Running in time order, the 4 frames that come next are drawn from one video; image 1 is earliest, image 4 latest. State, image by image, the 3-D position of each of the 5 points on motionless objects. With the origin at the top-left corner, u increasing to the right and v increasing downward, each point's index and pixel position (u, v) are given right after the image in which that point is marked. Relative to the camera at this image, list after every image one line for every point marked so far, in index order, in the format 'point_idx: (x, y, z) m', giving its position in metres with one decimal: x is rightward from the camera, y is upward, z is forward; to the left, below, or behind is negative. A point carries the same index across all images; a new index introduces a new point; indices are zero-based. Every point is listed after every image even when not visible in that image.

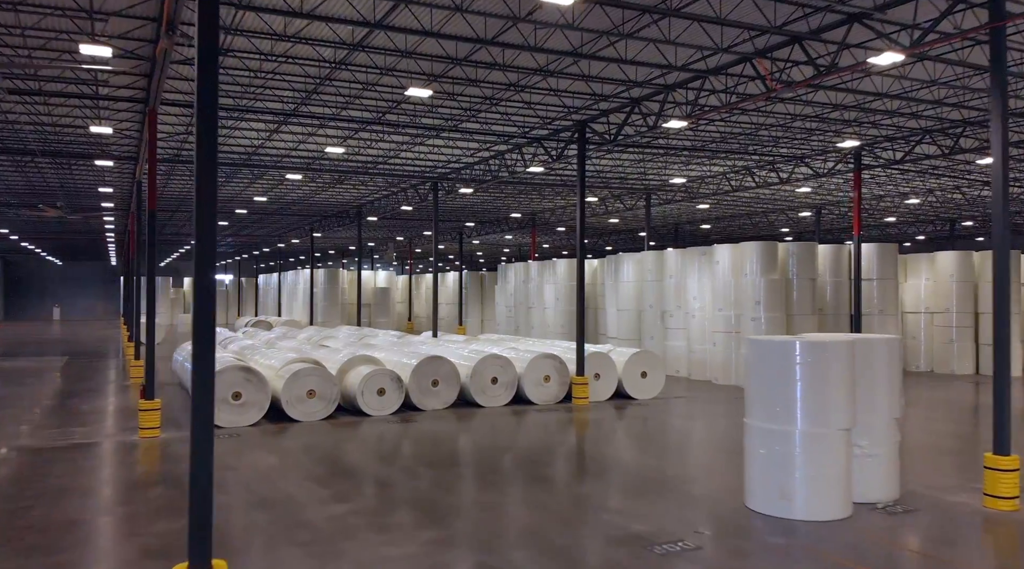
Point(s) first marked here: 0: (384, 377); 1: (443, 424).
0: (-2.6, -1.9, +16.7) m
1: (-1.3, -2.7, +16.0) m
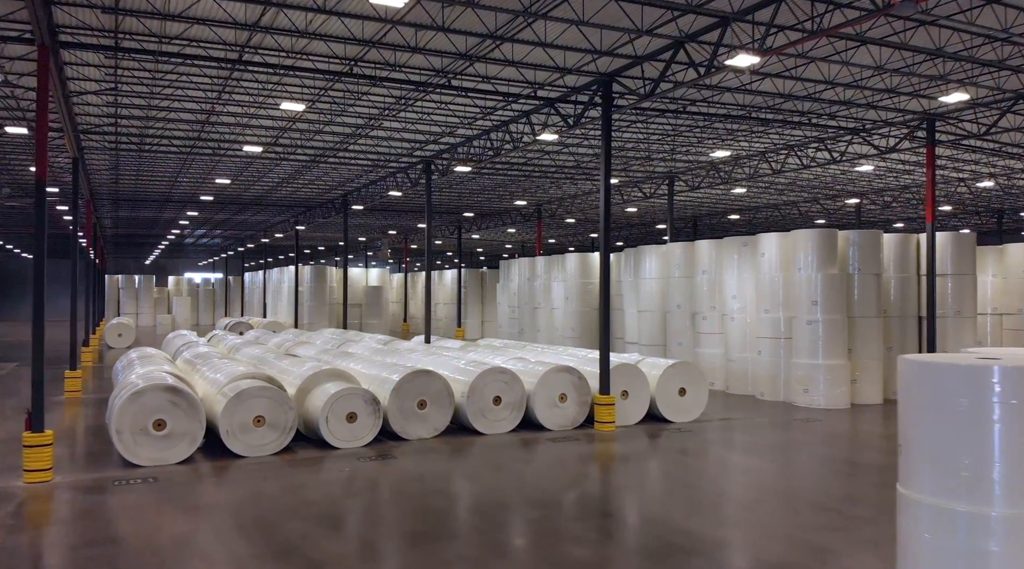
0: (-2.4, -1.8, +13.0) m
1: (-1.2, -2.6, +12.3) m
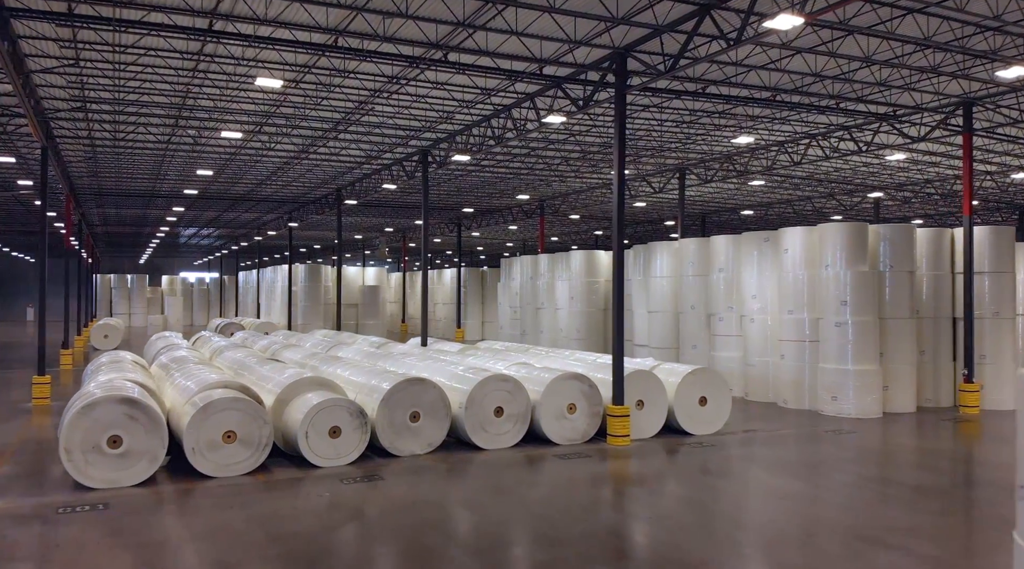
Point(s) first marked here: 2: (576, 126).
0: (-2.4, -1.7, +11.6) m
1: (-1.2, -2.5, +10.8) m
2: (+1.5, +3.6, +19.0) m
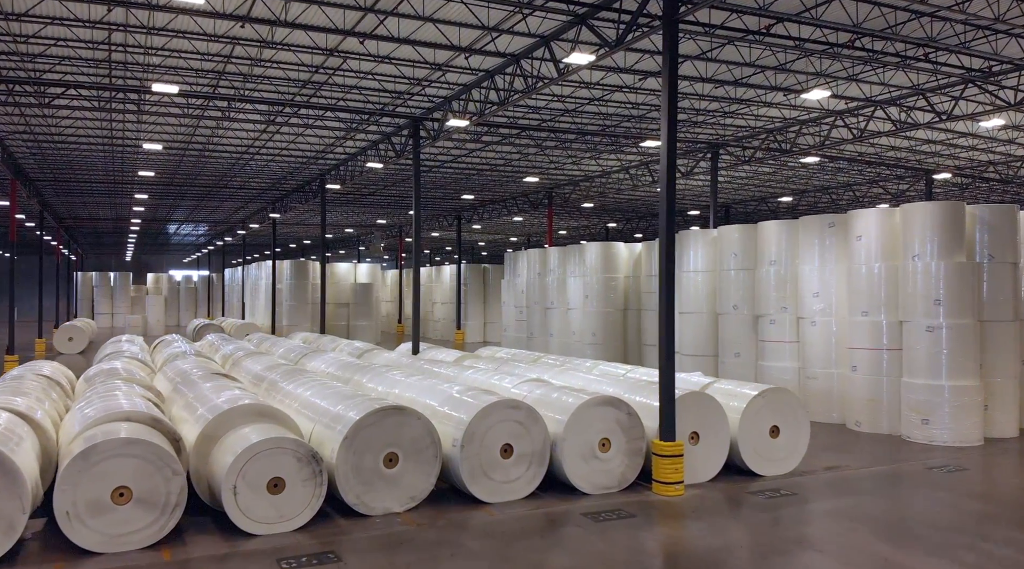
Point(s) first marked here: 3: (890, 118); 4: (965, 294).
0: (-2.3, -1.7, +8.2) m
1: (-1.0, -2.5, +7.5) m
2: (+1.6, +3.7, +15.7) m
3: (+8.4, +3.7, +18.7) m
4: (+7.2, -0.2, +13.3) m
